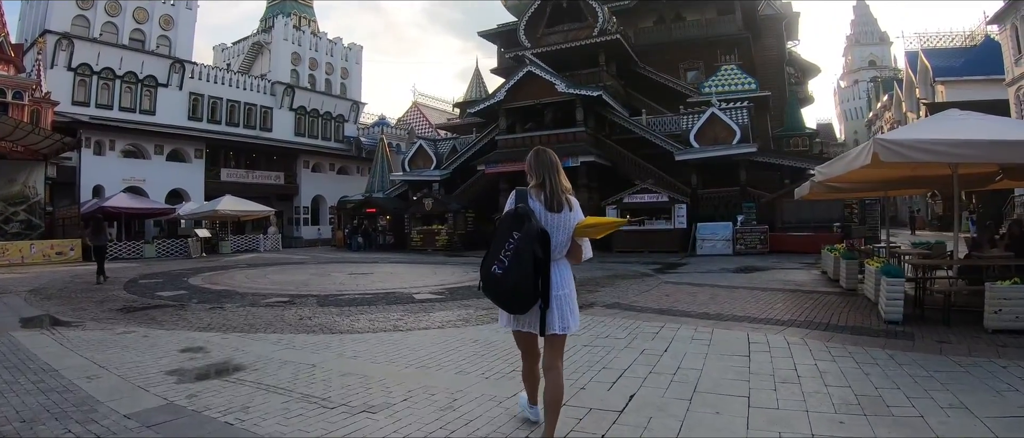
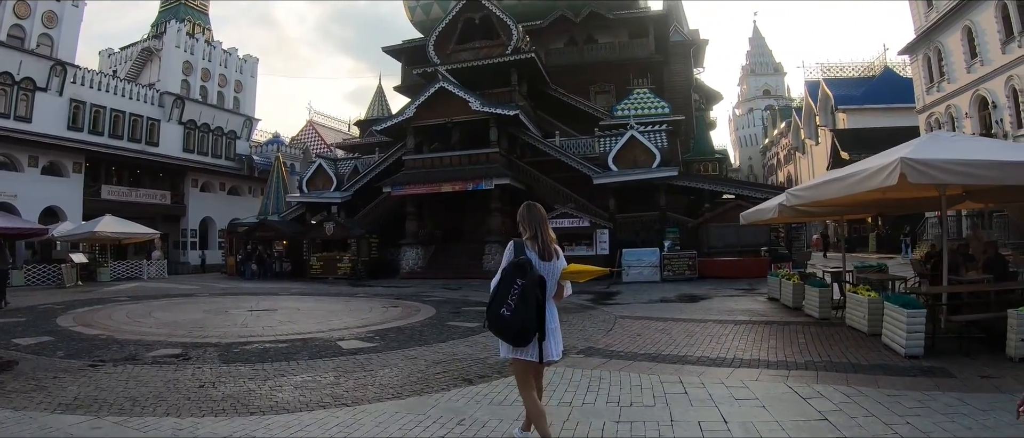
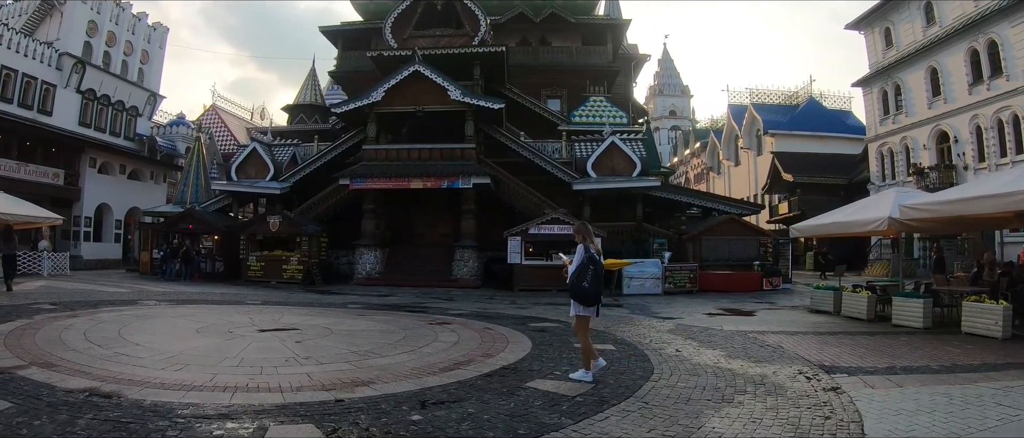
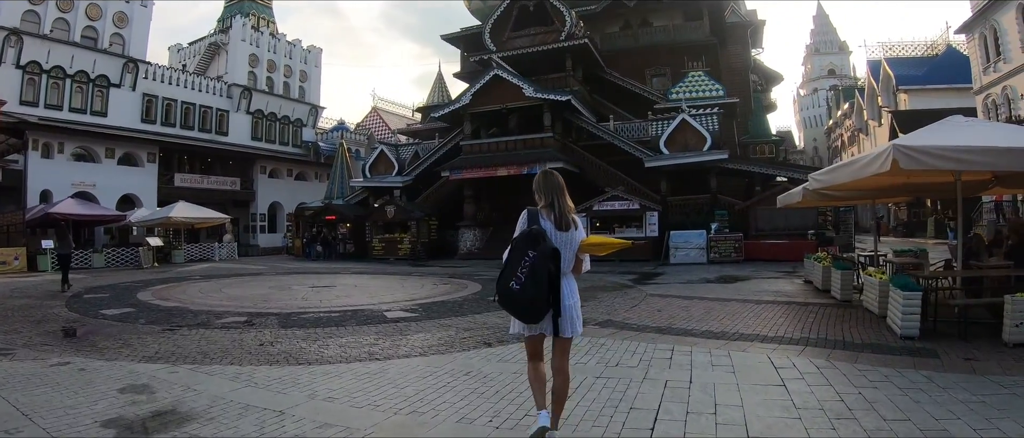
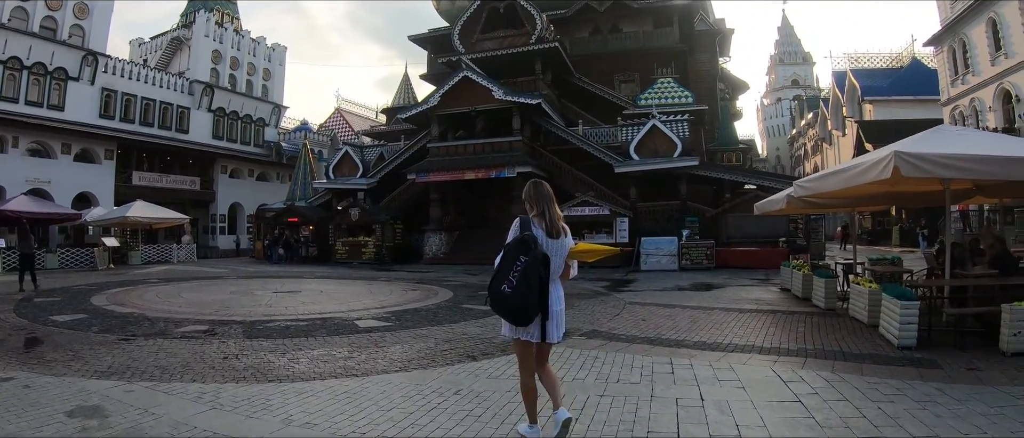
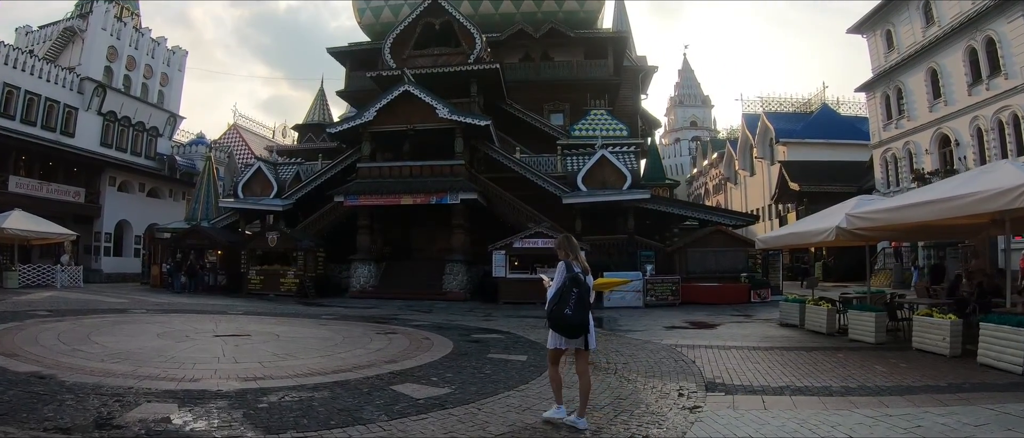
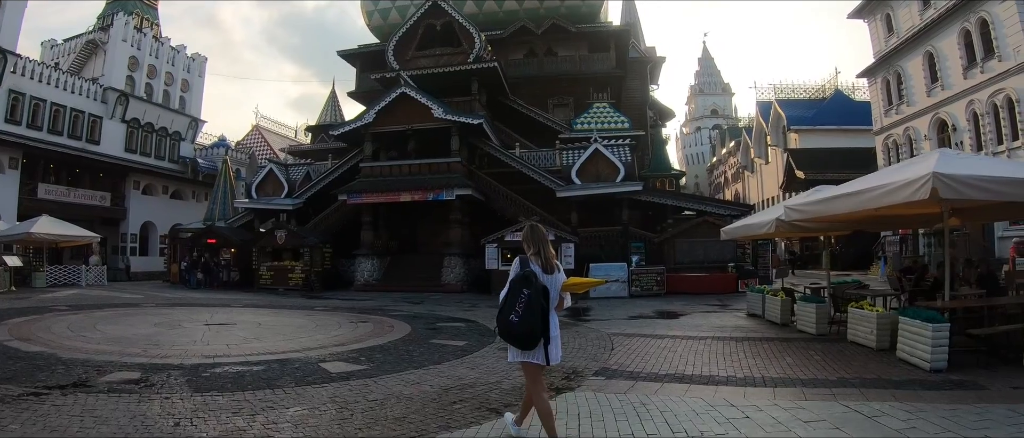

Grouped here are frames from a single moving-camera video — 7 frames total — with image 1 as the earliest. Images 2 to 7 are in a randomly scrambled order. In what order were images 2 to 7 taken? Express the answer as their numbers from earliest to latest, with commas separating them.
4, 5, 2, 7, 6, 3
